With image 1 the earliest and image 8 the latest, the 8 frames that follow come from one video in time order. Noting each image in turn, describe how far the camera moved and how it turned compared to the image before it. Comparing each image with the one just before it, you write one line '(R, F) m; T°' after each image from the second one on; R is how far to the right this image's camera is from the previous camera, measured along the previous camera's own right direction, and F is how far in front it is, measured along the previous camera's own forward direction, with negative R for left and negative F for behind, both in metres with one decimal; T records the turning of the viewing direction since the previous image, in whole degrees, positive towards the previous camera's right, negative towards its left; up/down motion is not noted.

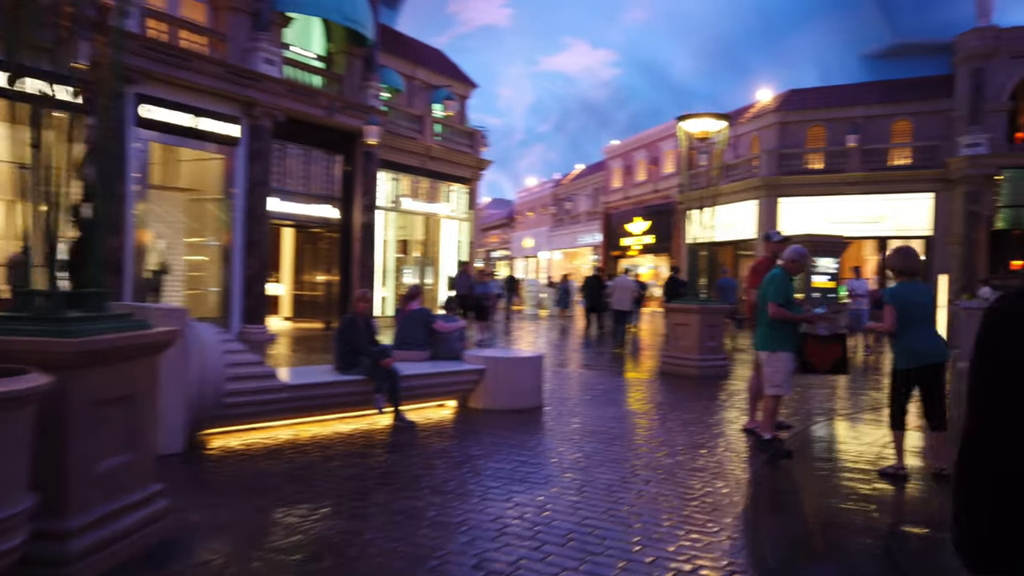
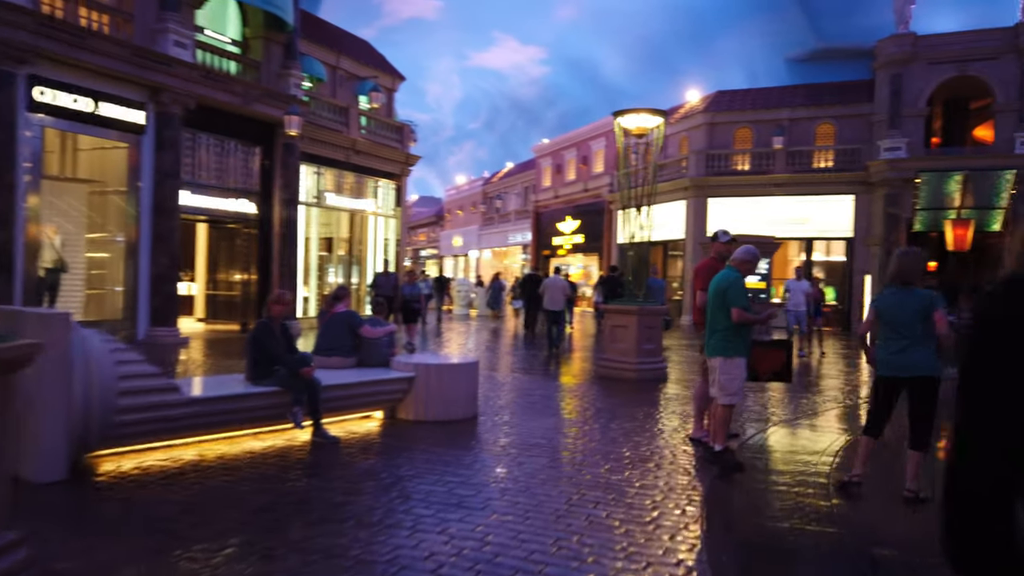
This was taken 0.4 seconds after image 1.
(0.0, +0.6) m; +5°
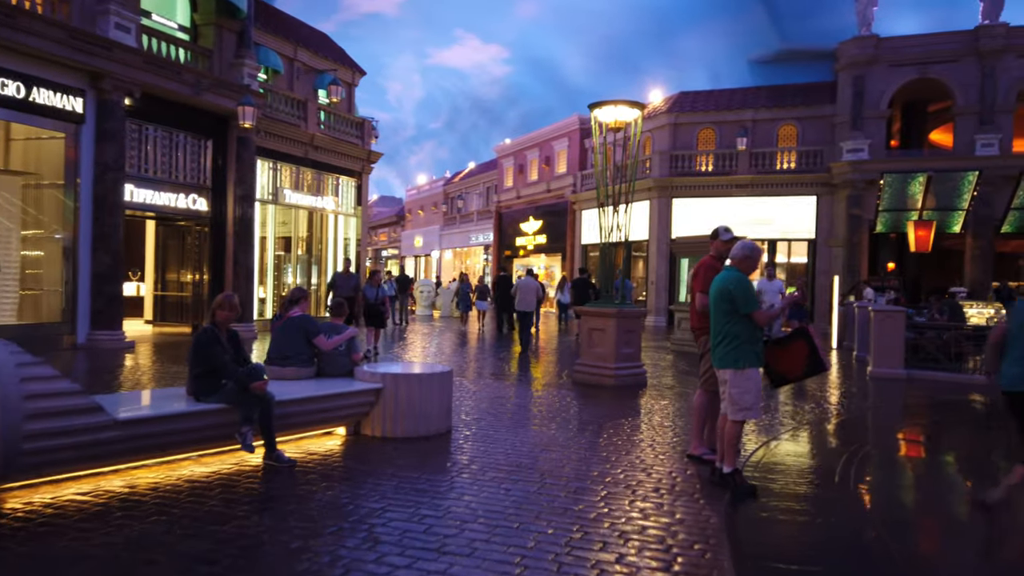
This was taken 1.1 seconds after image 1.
(-0.2, +0.6) m; +3°
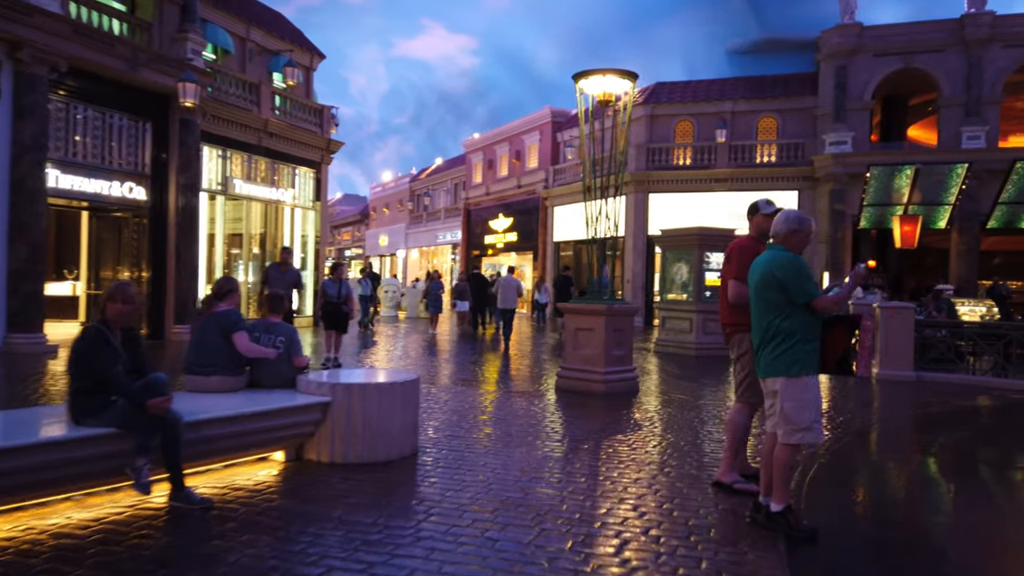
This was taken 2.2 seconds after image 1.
(-0.1, +1.3) m; +2°
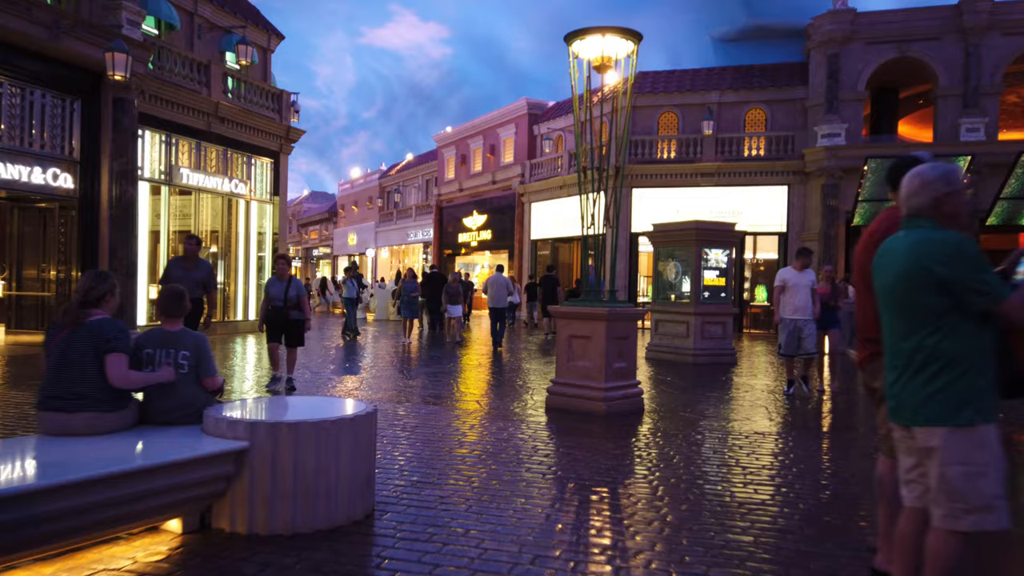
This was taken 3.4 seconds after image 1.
(-0.1, +1.5) m; +2°
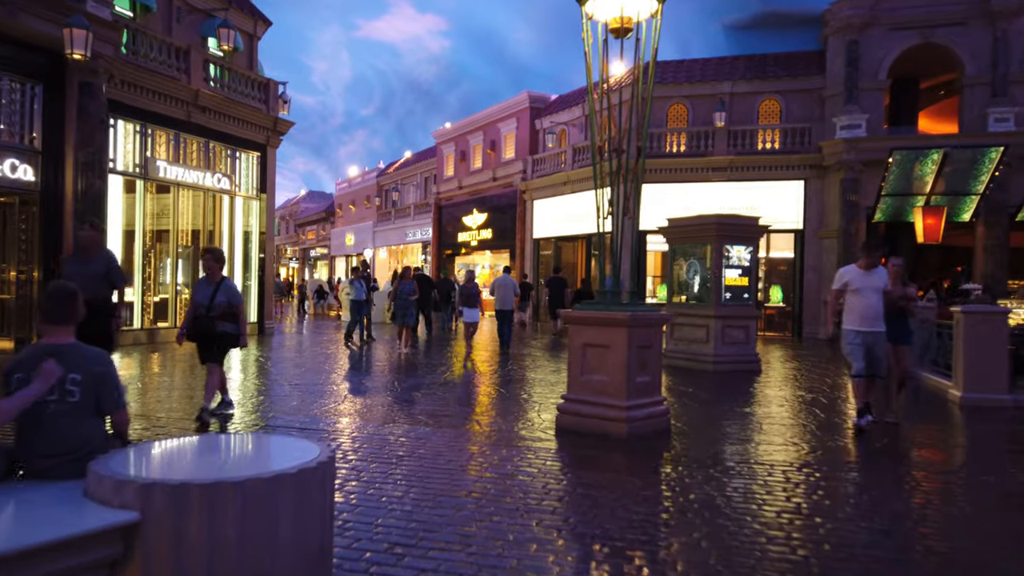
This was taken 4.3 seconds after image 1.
(0.0, +1.2) m; 0°
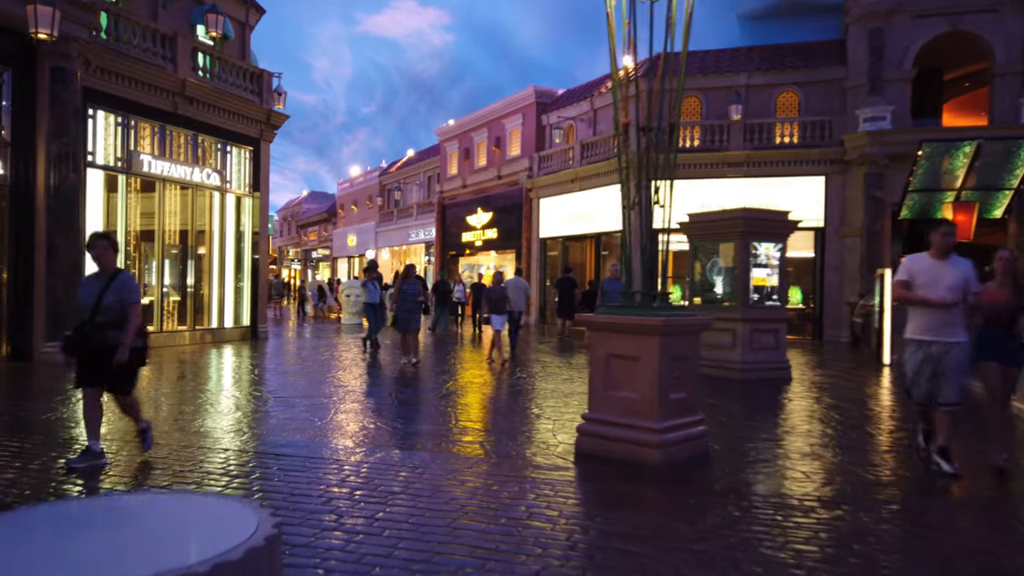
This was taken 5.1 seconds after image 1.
(-0.1, +1.0) m; 0°
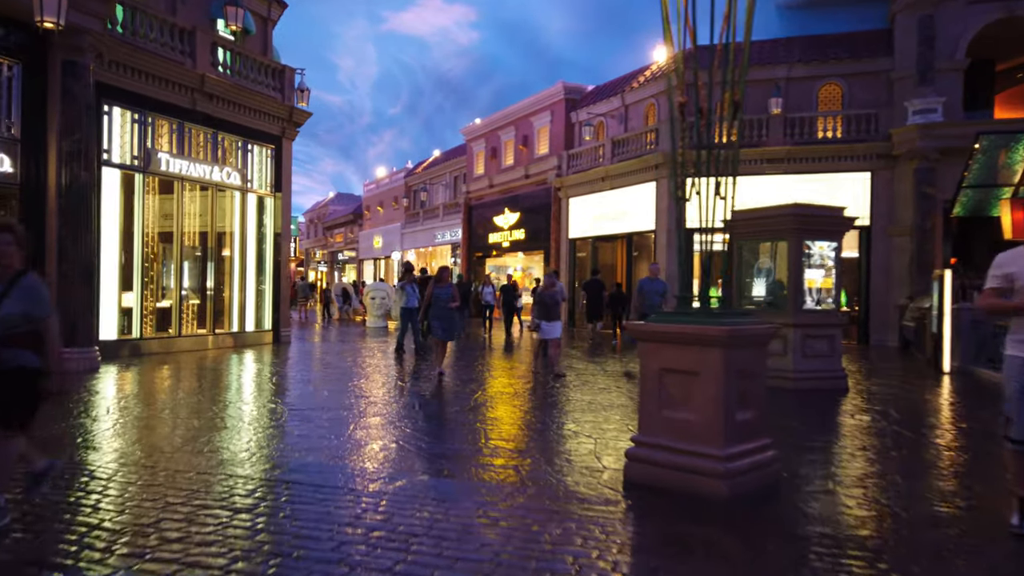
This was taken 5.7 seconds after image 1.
(-0.1, +0.7) m; -2°
